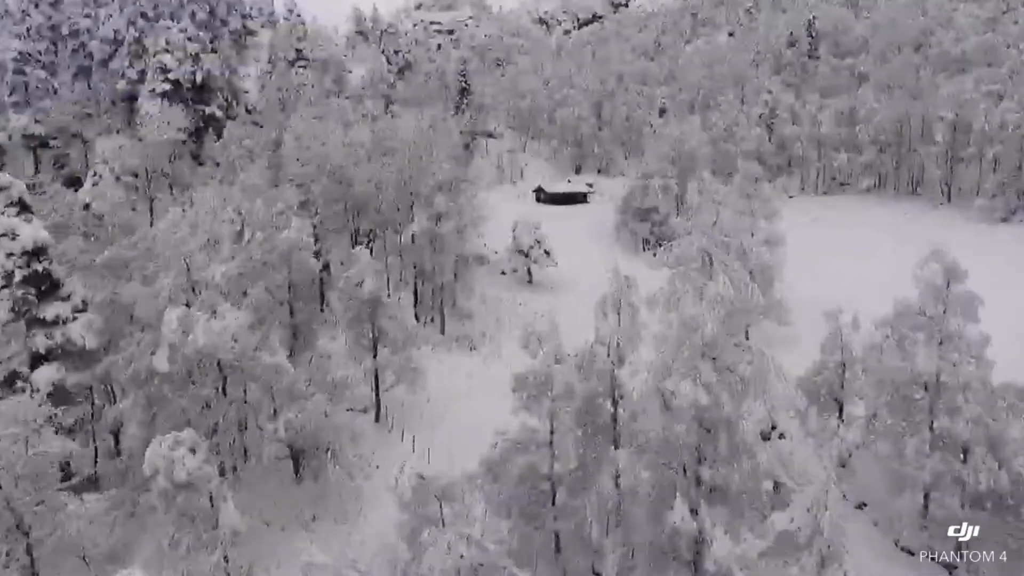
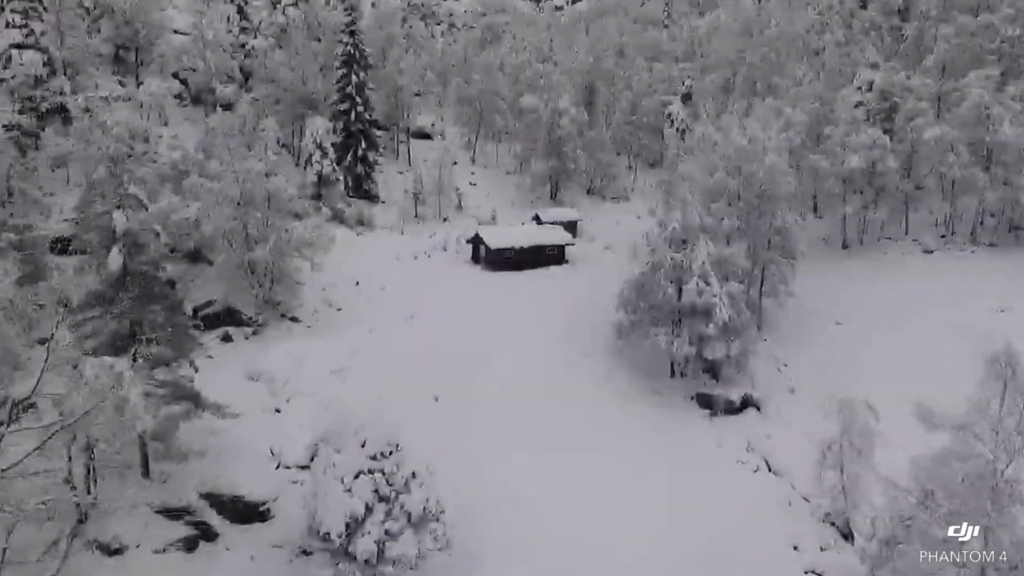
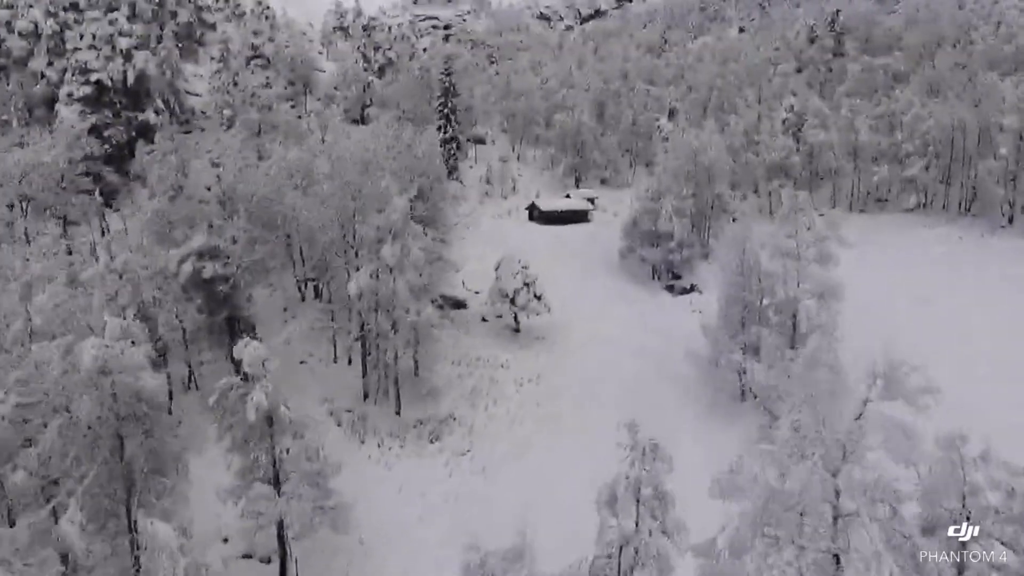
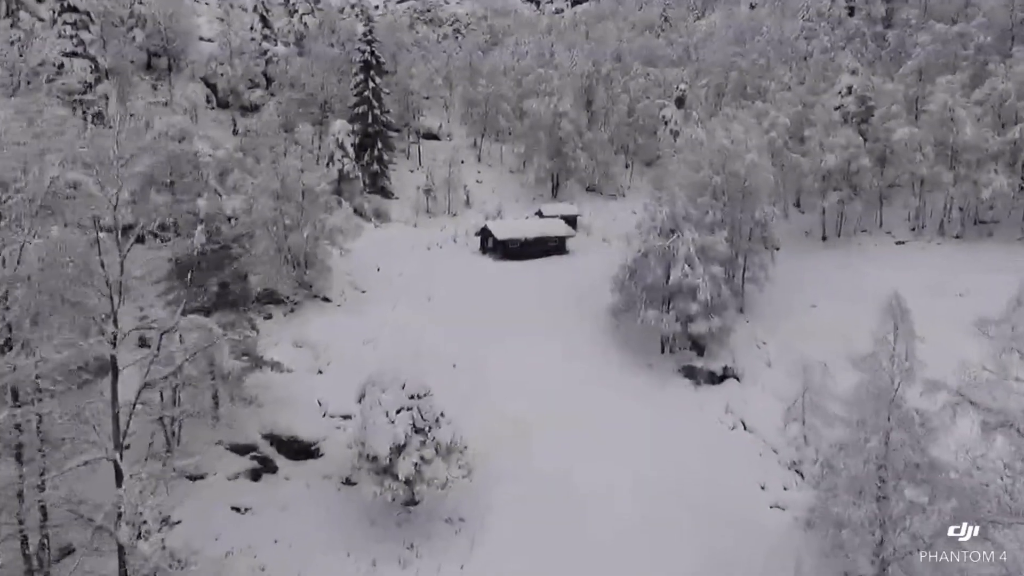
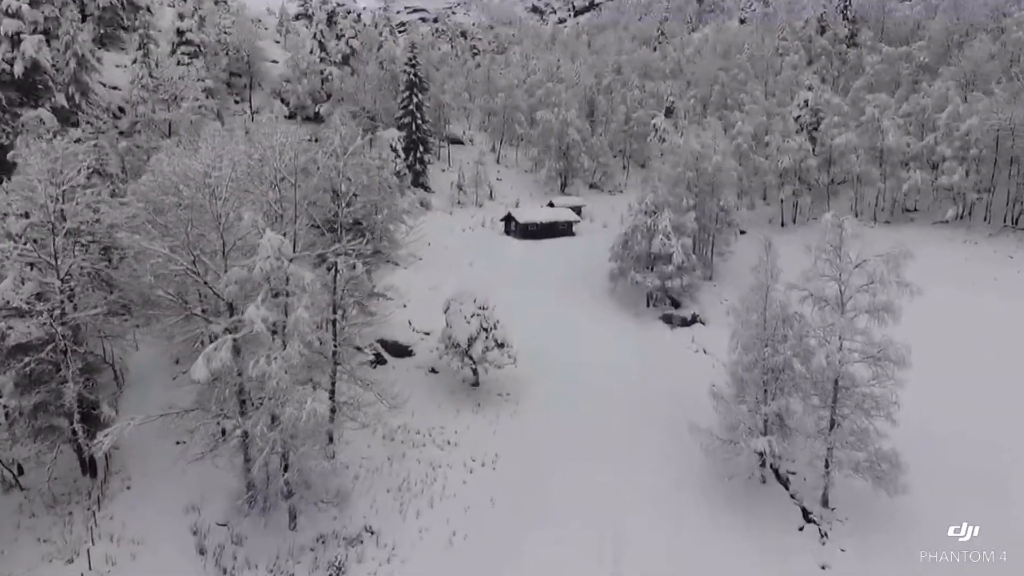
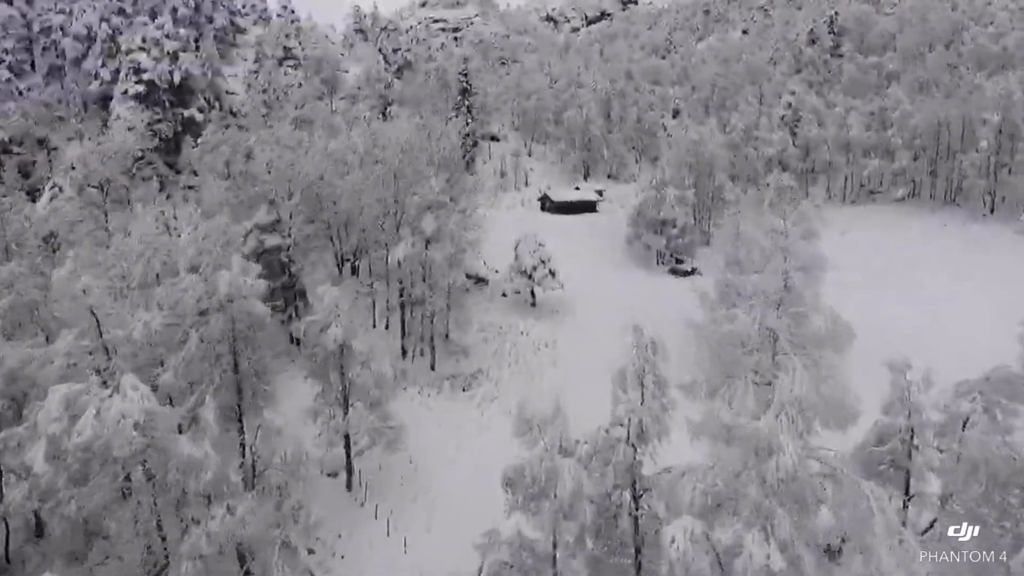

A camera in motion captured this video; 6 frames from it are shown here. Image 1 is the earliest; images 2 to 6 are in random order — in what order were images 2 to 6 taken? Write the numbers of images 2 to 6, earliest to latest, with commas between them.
6, 3, 5, 4, 2
